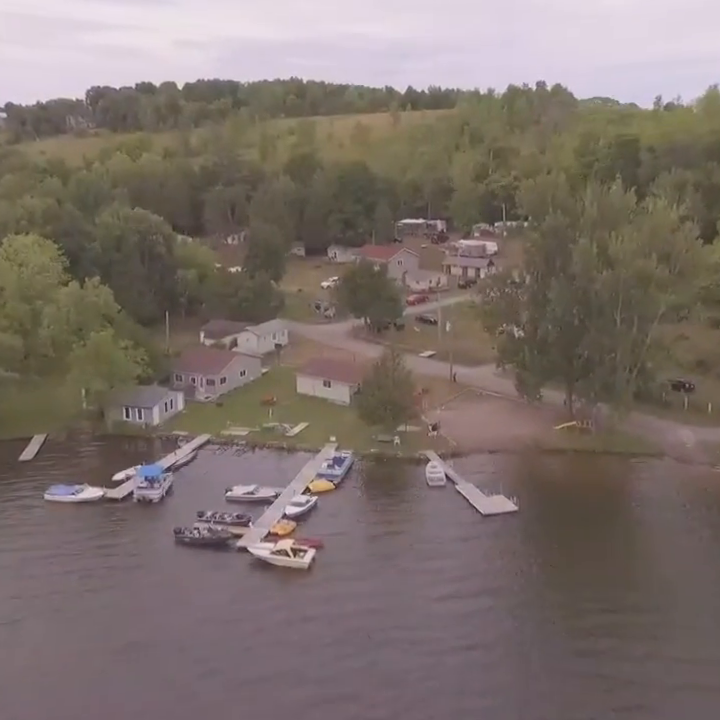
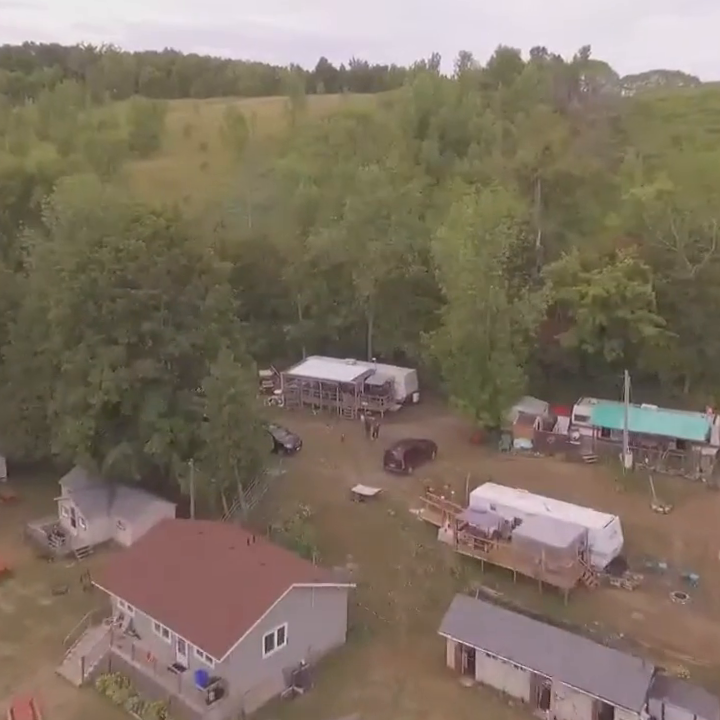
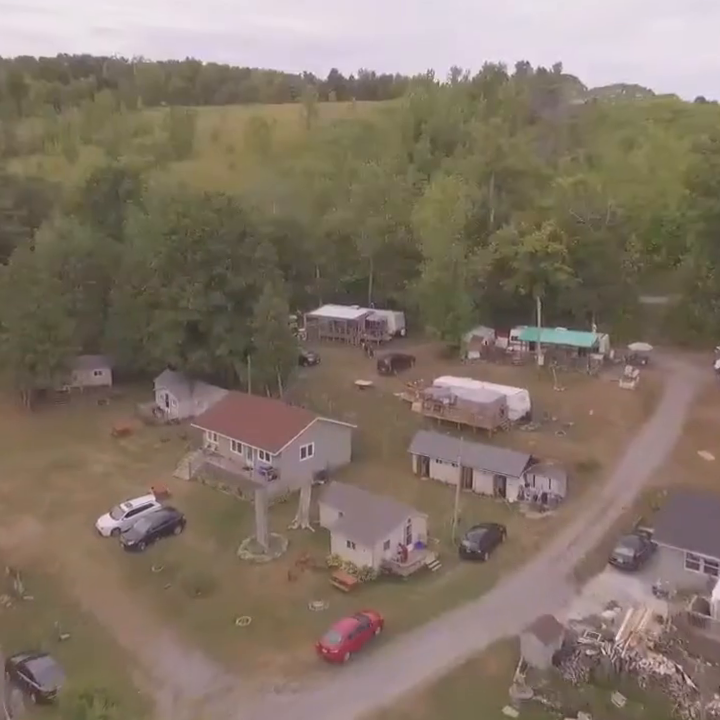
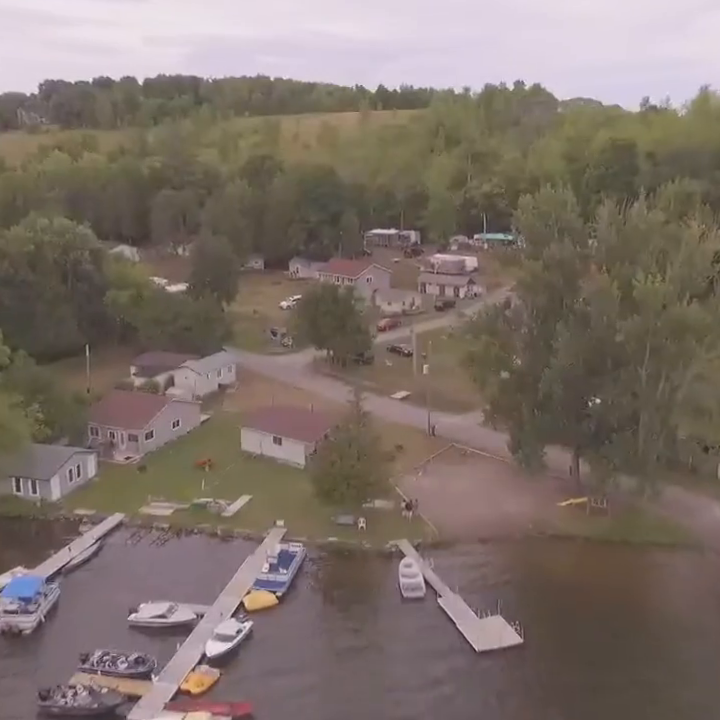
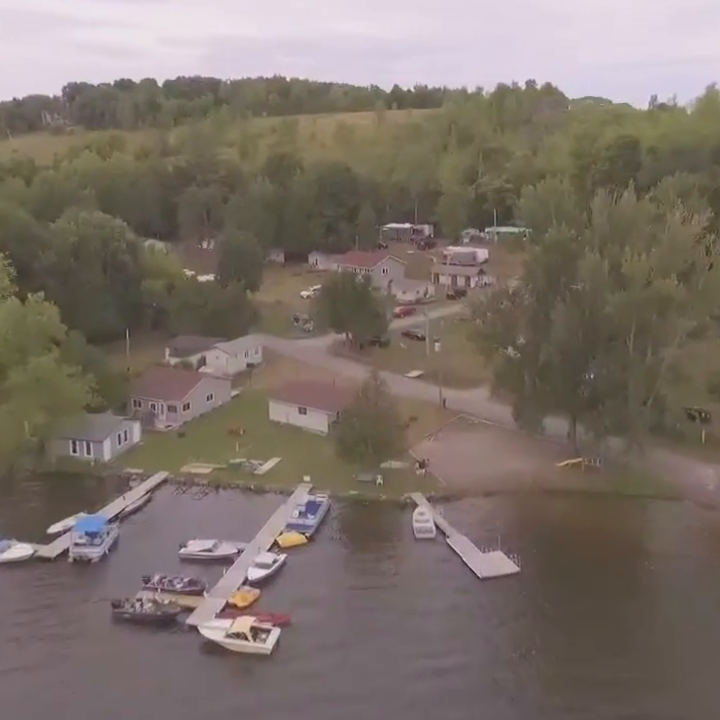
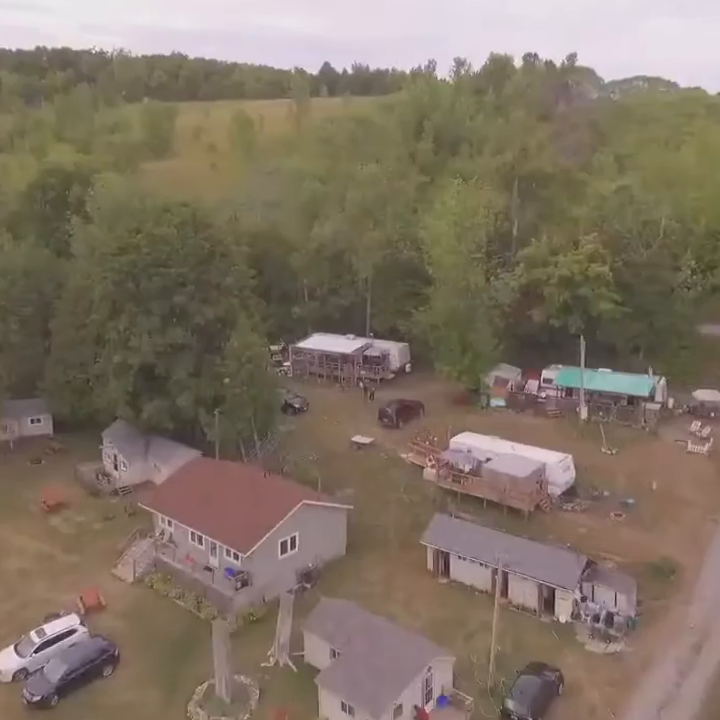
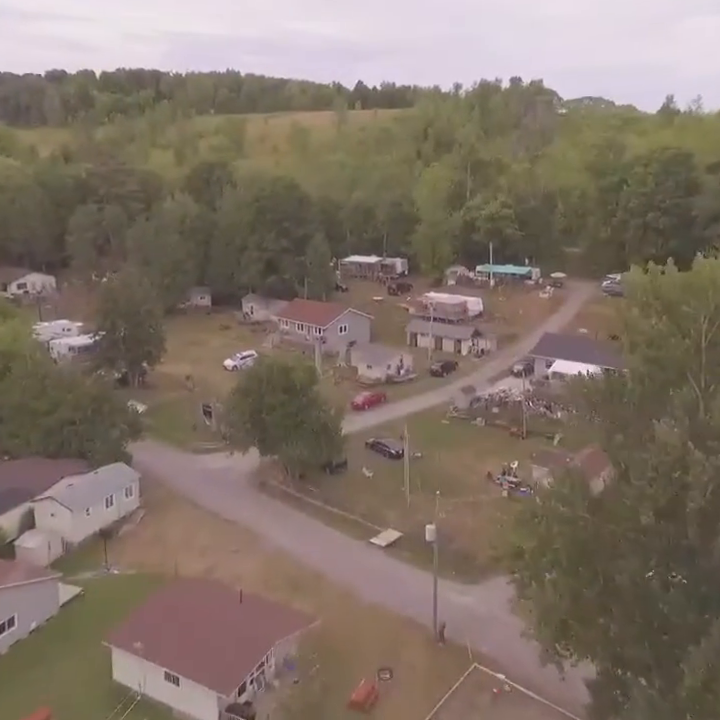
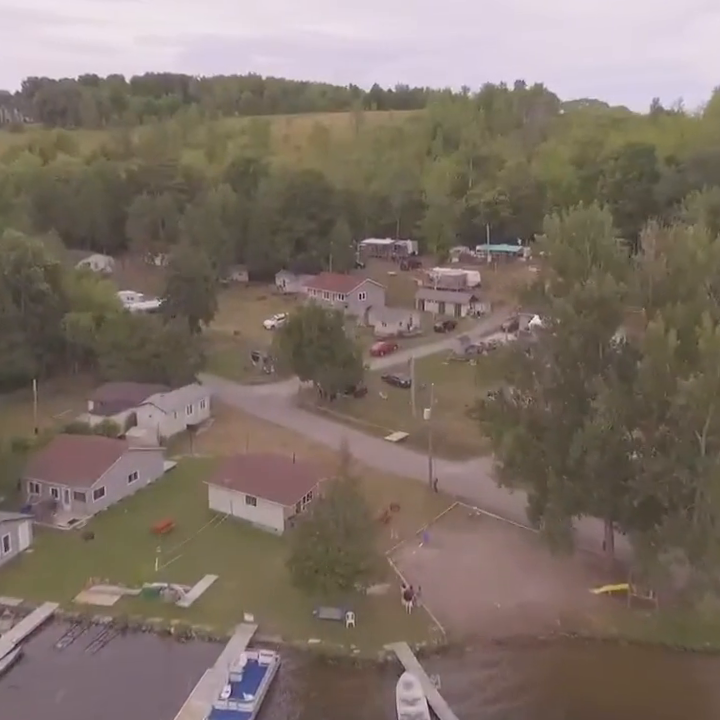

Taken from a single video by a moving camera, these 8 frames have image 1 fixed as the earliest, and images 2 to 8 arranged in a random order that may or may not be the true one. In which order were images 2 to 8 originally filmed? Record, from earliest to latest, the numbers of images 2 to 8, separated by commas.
5, 4, 8, 7, 3, 6, 2
